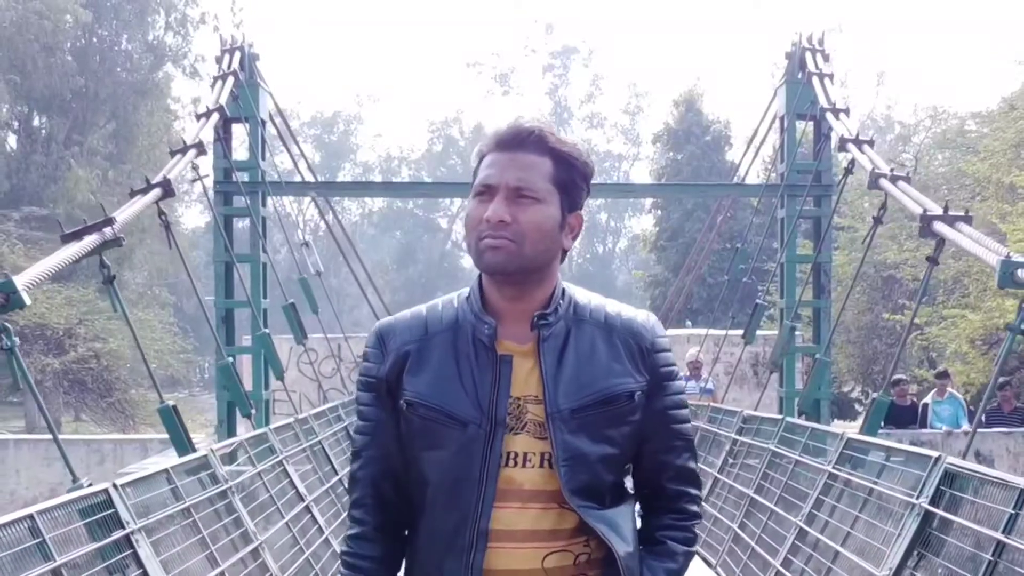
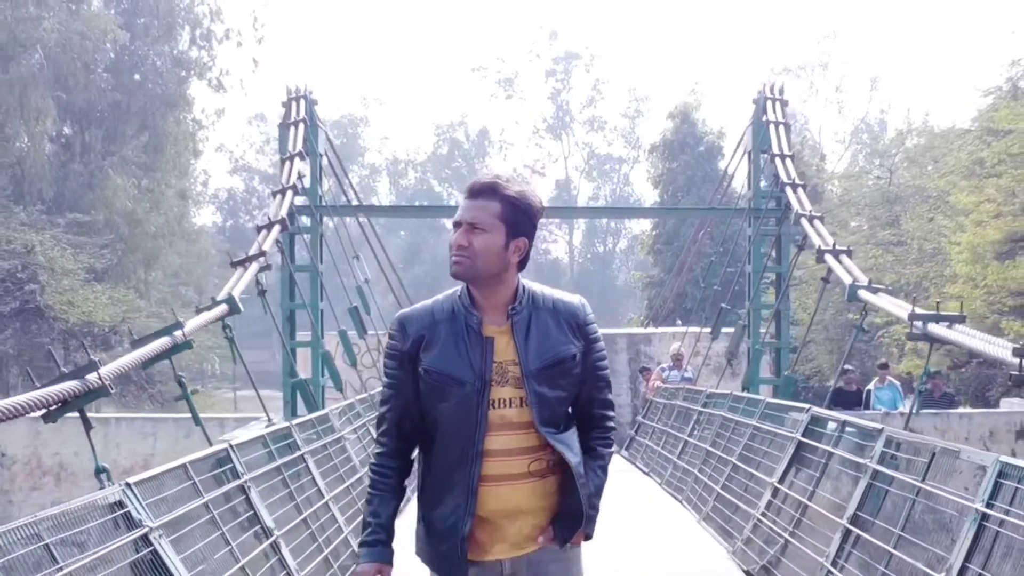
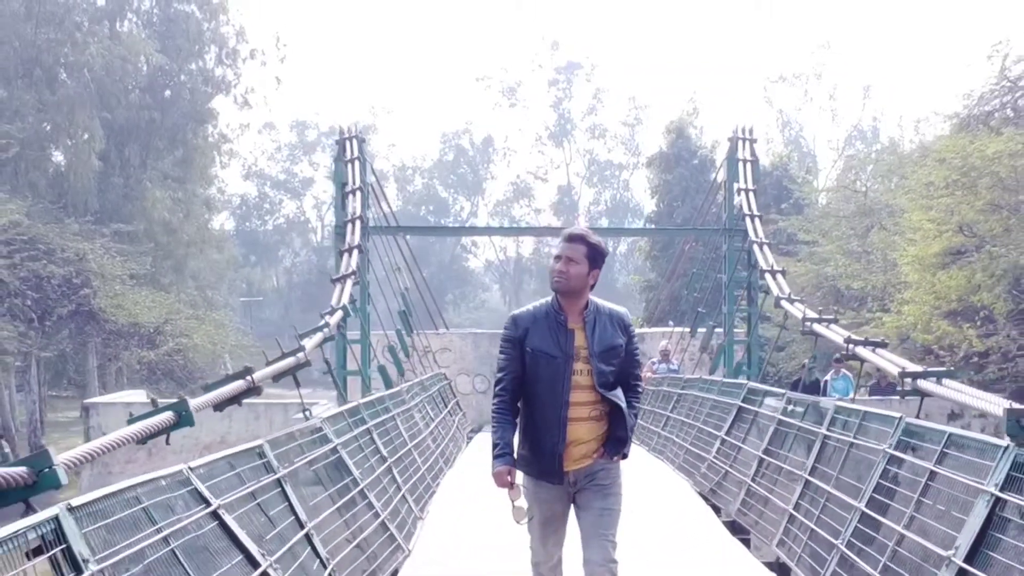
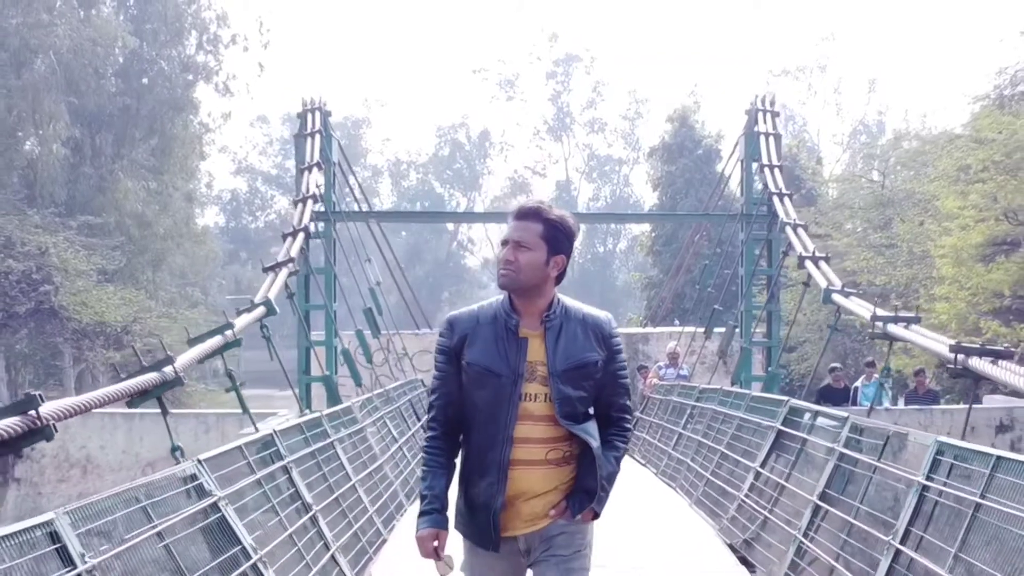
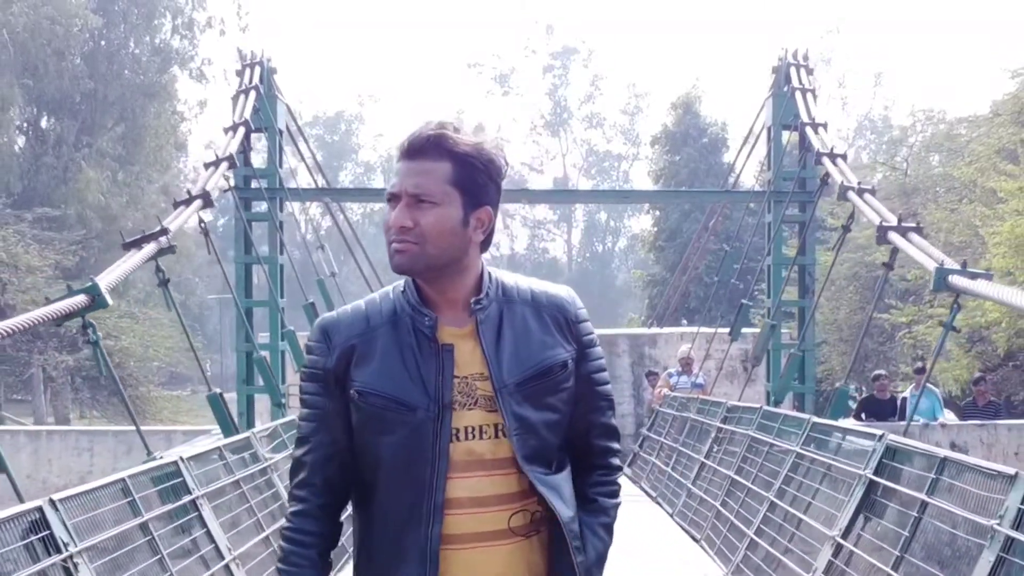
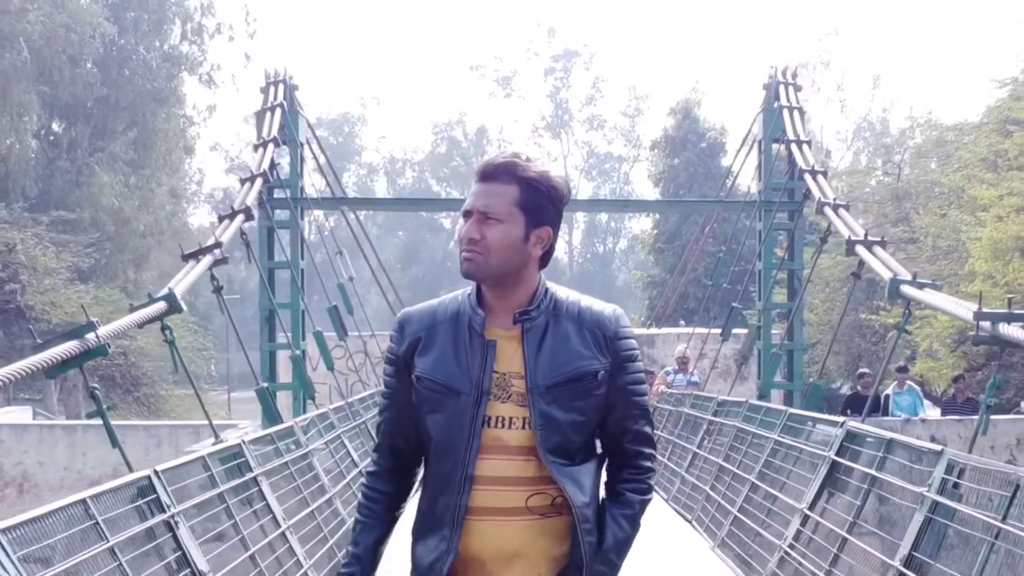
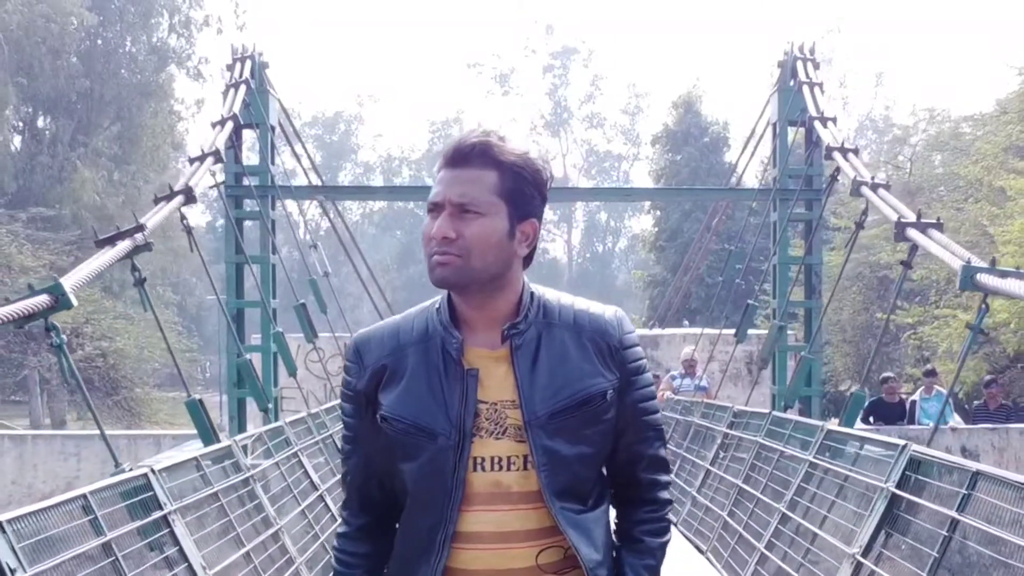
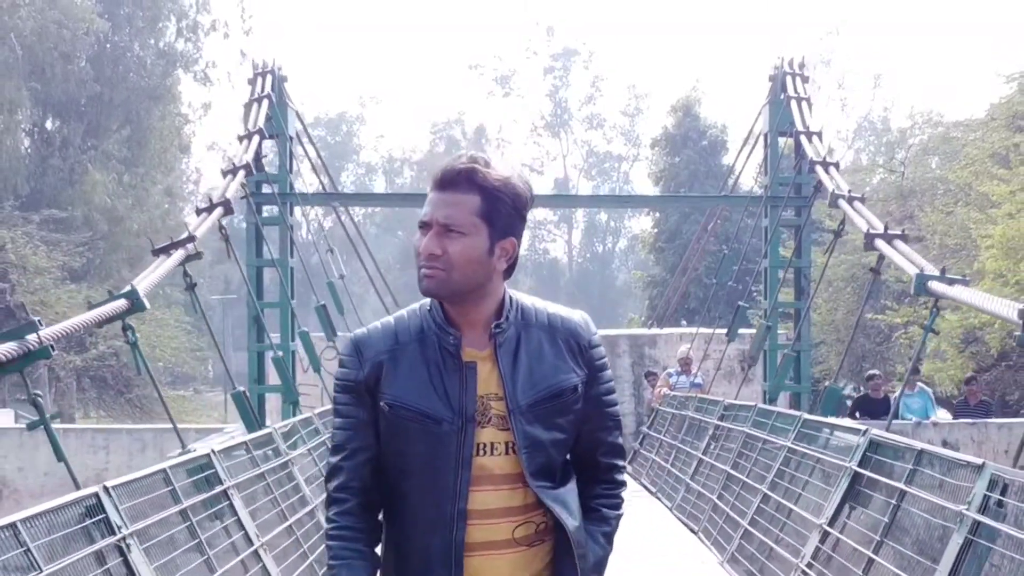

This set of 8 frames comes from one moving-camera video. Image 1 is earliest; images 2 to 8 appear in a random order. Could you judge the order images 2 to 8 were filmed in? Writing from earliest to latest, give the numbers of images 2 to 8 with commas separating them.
7, 5, 8, 6, 2, 4, 3
